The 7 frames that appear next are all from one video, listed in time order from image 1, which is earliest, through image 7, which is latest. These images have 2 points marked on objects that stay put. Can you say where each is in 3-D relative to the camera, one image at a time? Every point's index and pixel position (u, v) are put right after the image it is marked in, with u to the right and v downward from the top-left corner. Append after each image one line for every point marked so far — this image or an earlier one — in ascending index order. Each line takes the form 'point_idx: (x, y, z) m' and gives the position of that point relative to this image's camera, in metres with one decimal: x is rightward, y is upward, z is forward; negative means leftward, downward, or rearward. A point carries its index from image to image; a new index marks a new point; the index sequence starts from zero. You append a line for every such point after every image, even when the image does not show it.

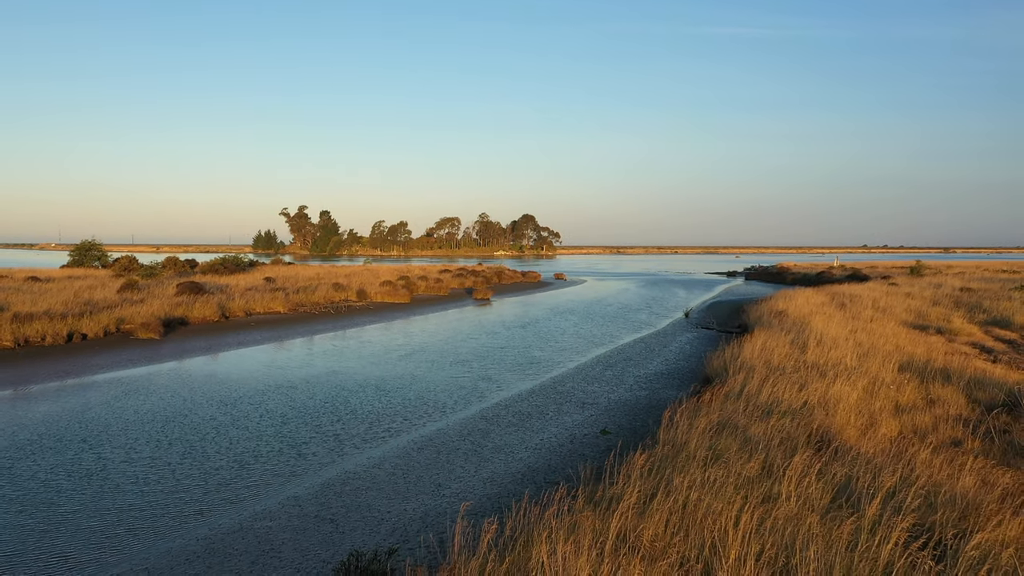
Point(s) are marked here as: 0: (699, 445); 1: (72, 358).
0: (+1.9, -1.6, +5.4) m
1: (-11.5, -1.8, +14.2) m
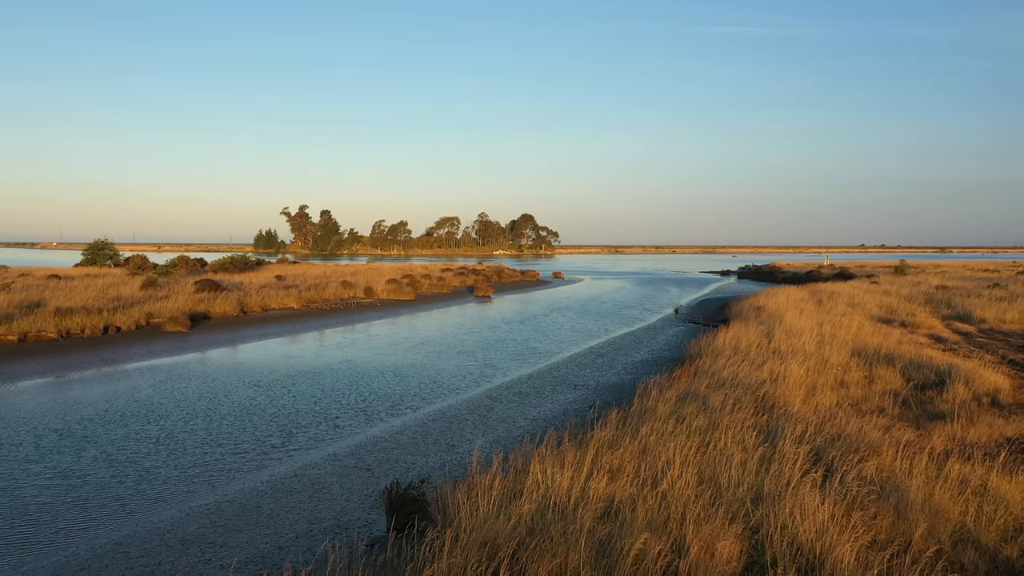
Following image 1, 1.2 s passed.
0: (+1.9, -1.5, +6.8) m
1: (-11.5, -1.7, +15.6) m
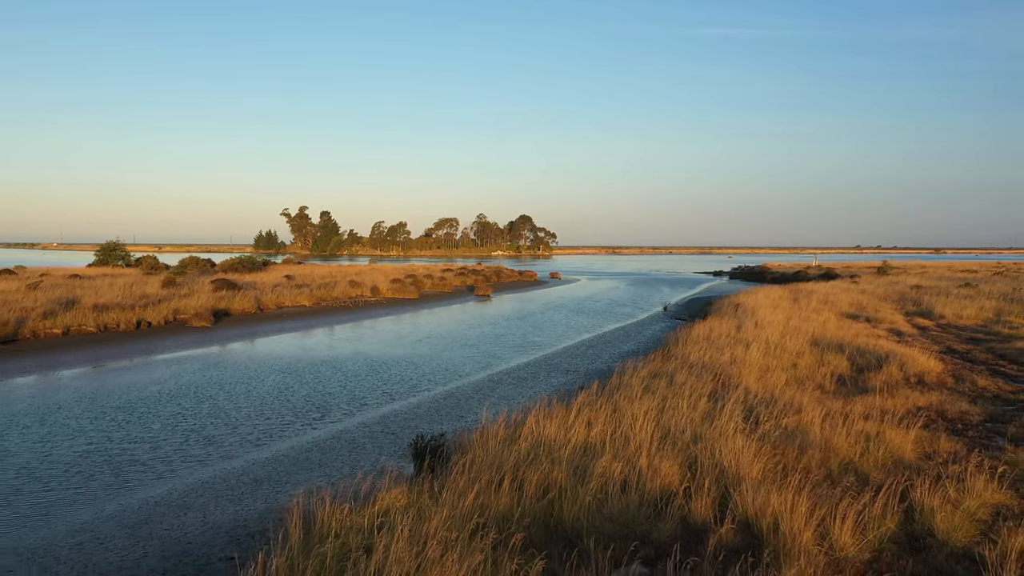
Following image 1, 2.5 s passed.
0: (+1.9, -1.4, +8.3) m
1: (-11.6, -1.7, +17.0) m
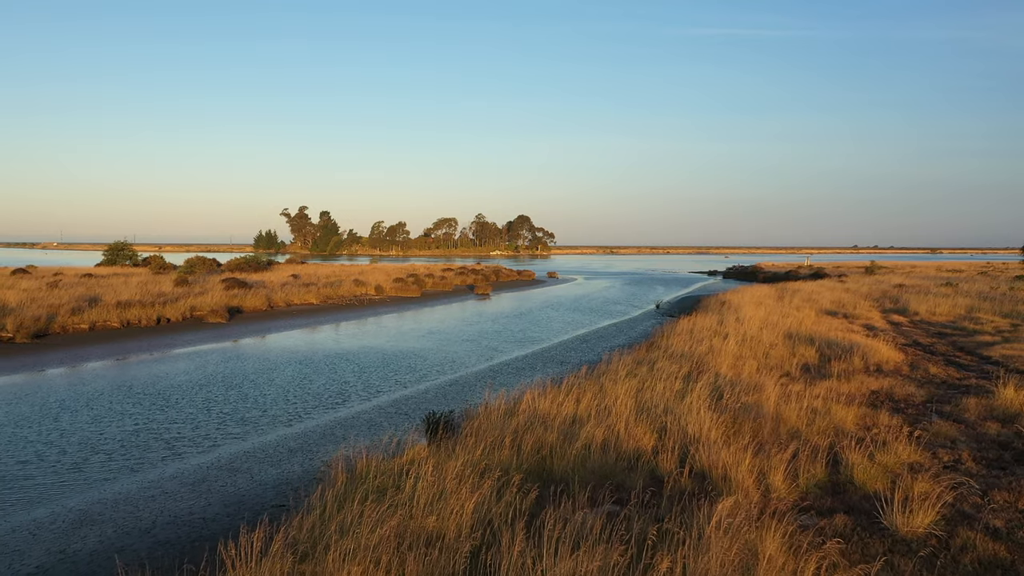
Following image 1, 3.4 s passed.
0: (+1.9, -1.4, +9.4) m
1: (-11.6, -1.6, +18.1) m
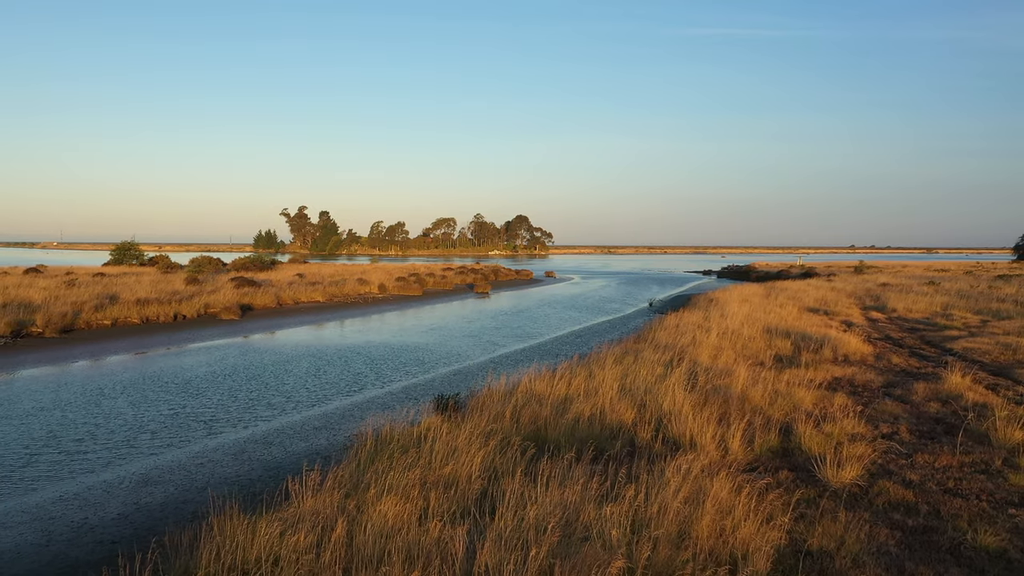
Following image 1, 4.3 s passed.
0: (+1.9, -1.3, +10.4) m
1: (-11.6, -1.5, +19.1) m
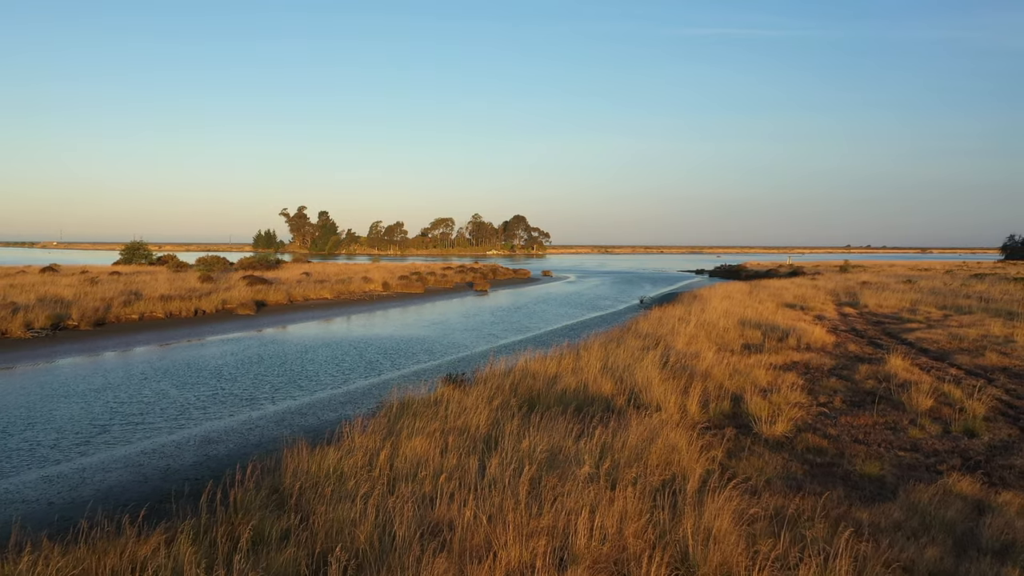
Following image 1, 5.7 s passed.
0: (+1.8, -1.2, +11.9) m
1: (-11.7, -1.4, +20.5) m
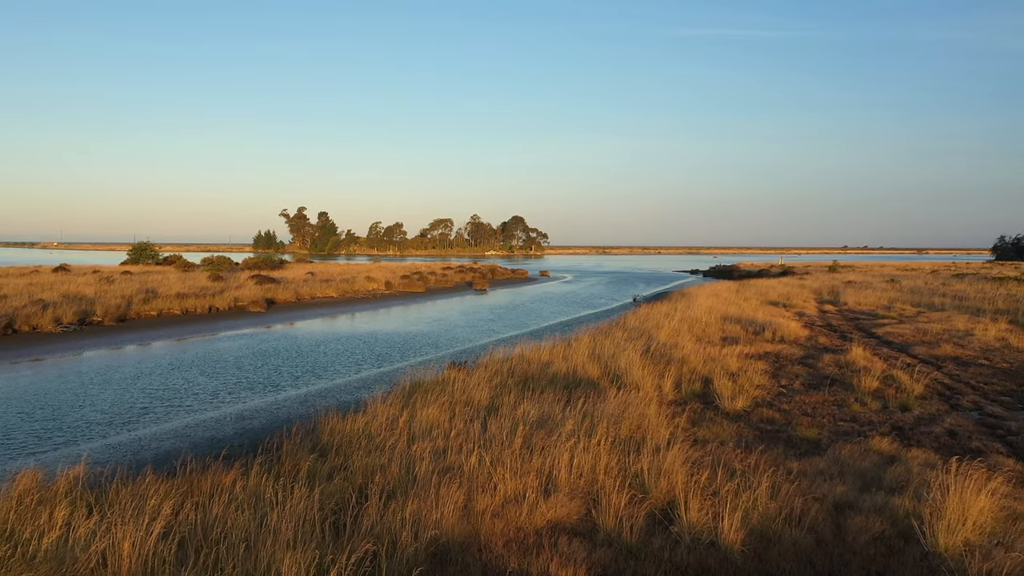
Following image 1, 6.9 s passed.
0: (+1.8, -1.1, +13.1) m
1: (-11.8, -1.4, +21.6) m
